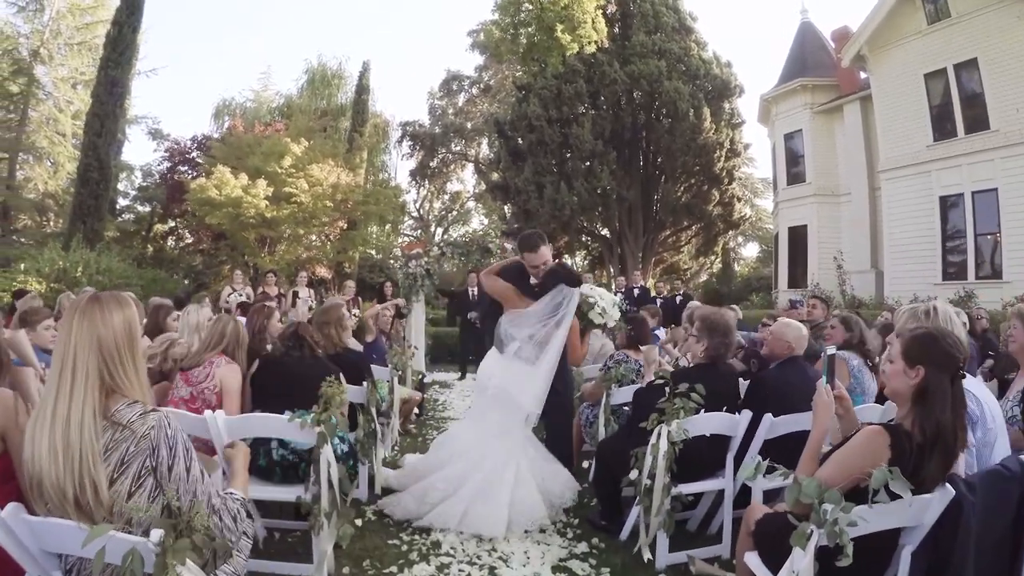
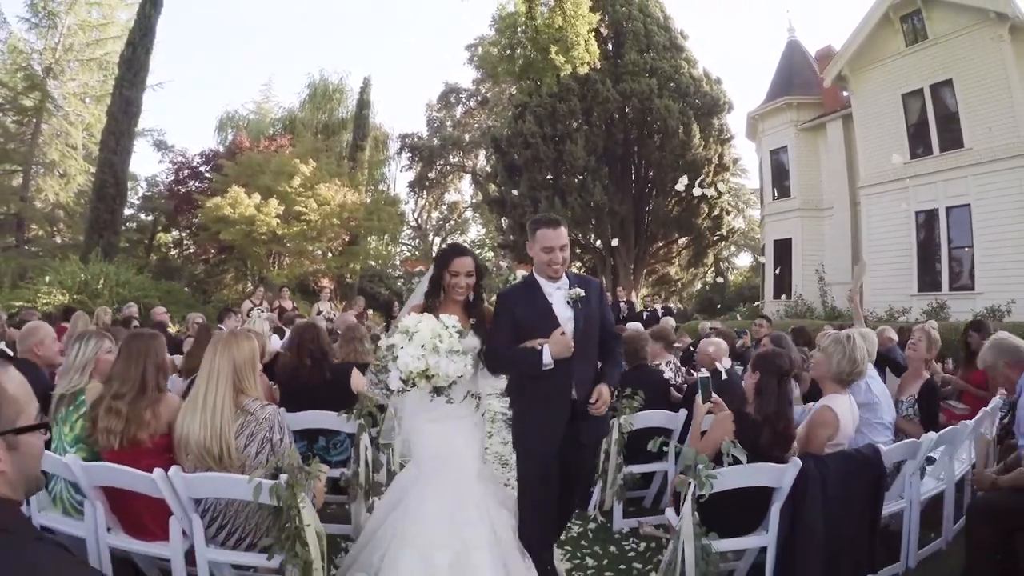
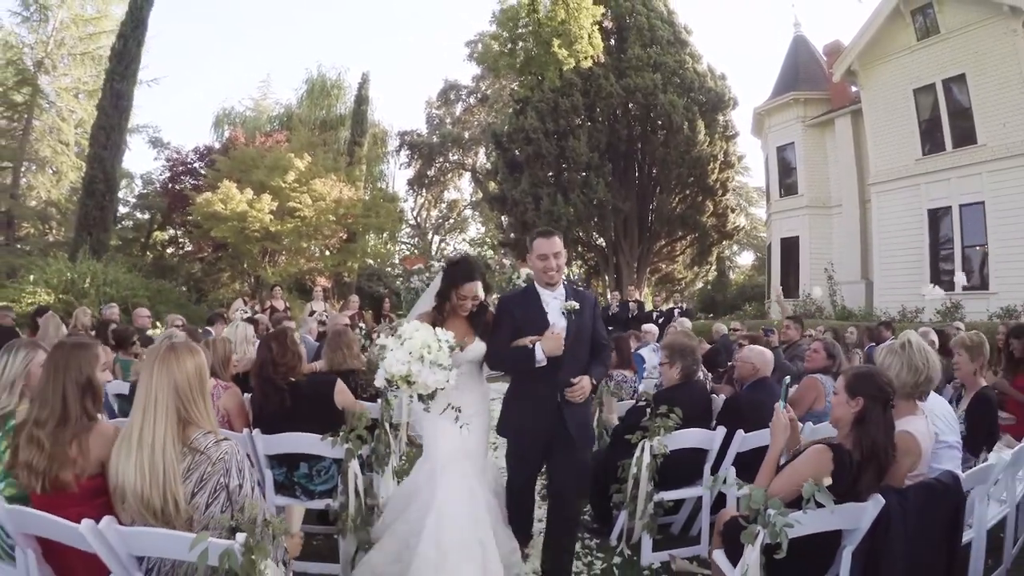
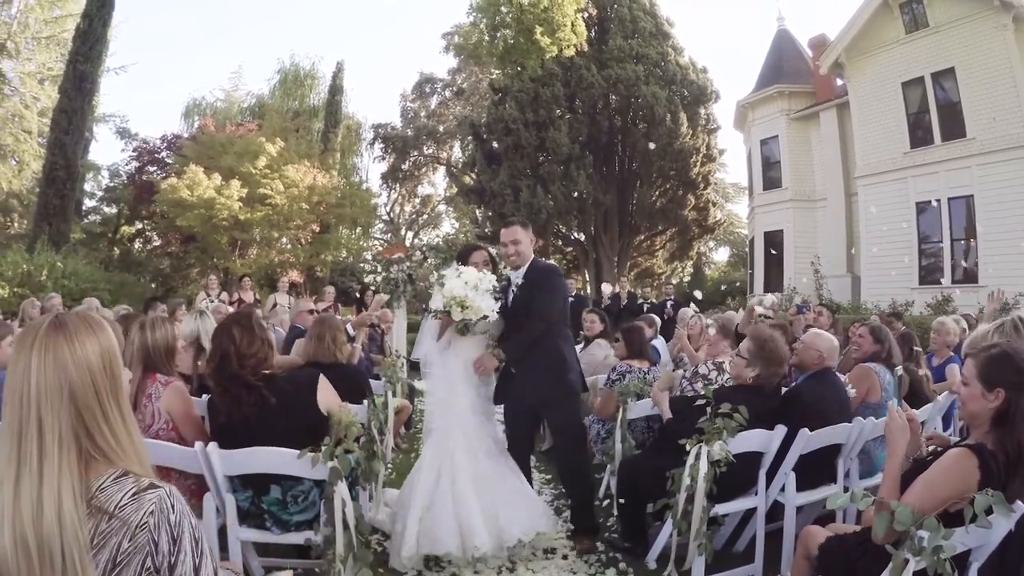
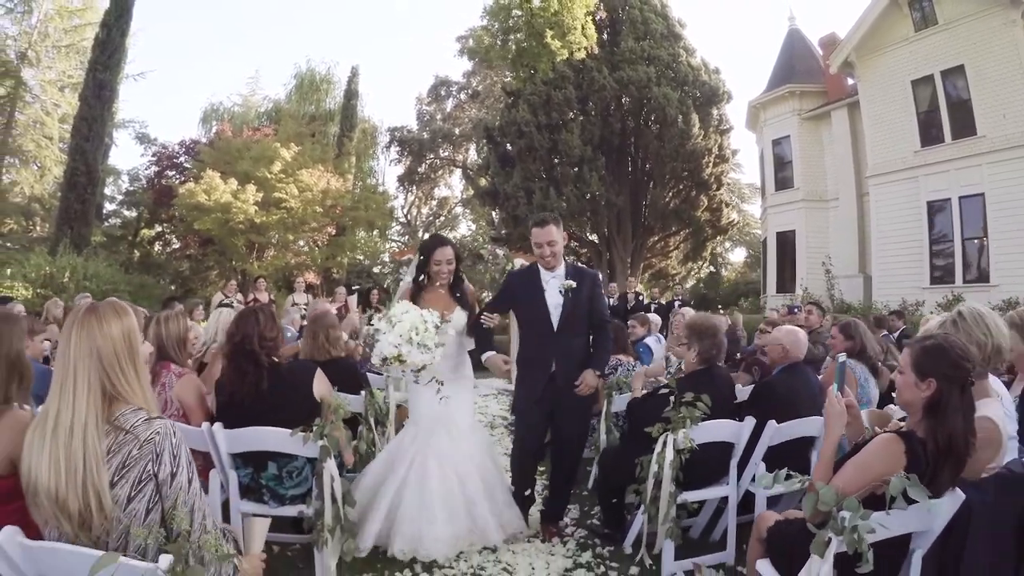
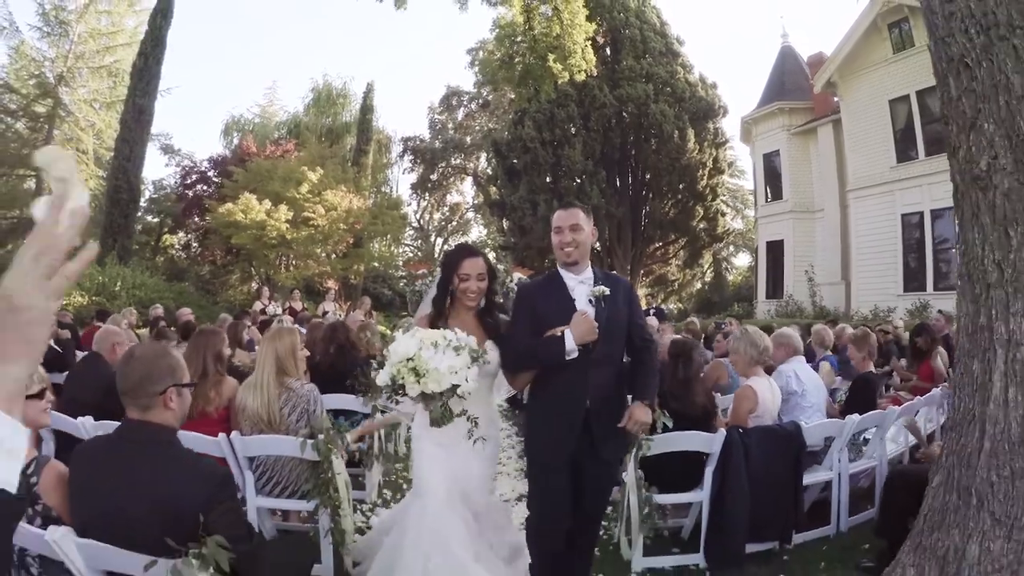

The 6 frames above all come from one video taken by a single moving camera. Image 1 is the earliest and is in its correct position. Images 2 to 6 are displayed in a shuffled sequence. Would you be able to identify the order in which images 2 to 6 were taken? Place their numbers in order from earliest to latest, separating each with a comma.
4, 5, 3, 2, 6
